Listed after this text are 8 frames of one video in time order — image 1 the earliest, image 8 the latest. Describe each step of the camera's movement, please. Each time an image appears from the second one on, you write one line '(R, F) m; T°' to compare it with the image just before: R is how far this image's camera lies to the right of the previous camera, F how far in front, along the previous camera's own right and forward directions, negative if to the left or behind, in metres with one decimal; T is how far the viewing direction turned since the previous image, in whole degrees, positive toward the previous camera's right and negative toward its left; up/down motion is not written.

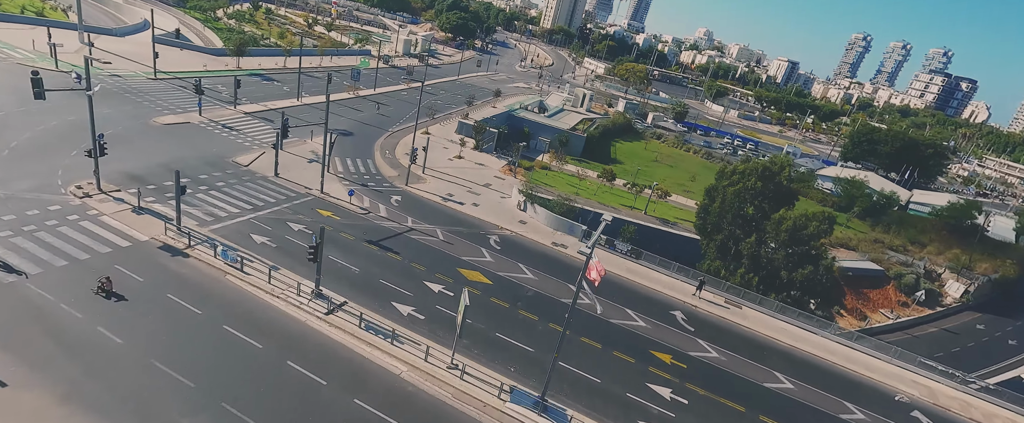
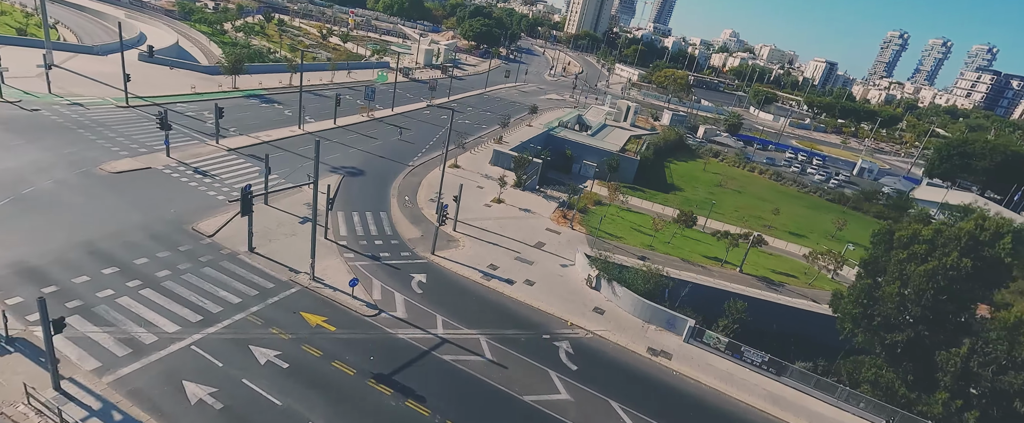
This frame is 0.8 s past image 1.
(-2.8, +12.2) m; -2°
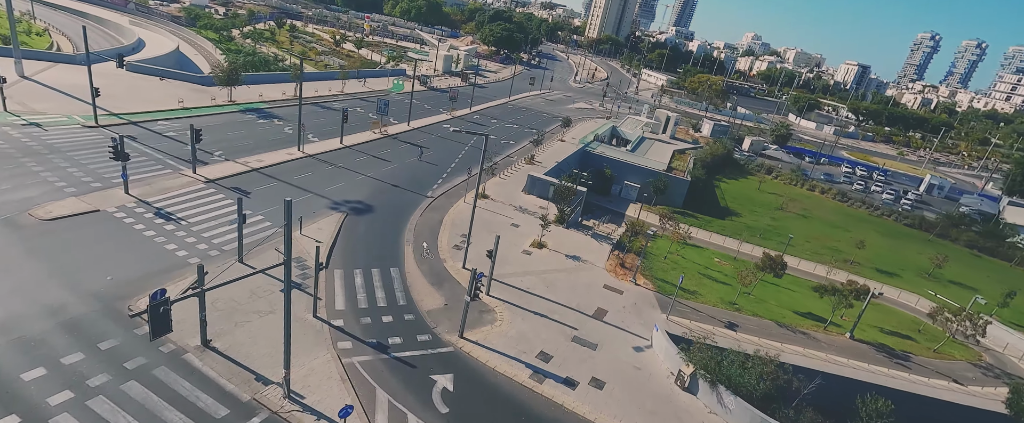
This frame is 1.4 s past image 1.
(-1.9, +8.8) m; -2°
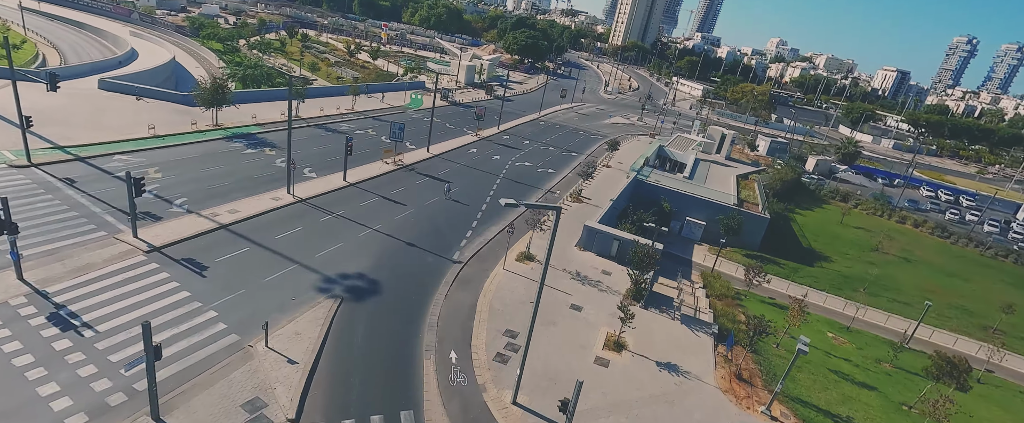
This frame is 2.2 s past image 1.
(-2.2, +10.5) m; -2°
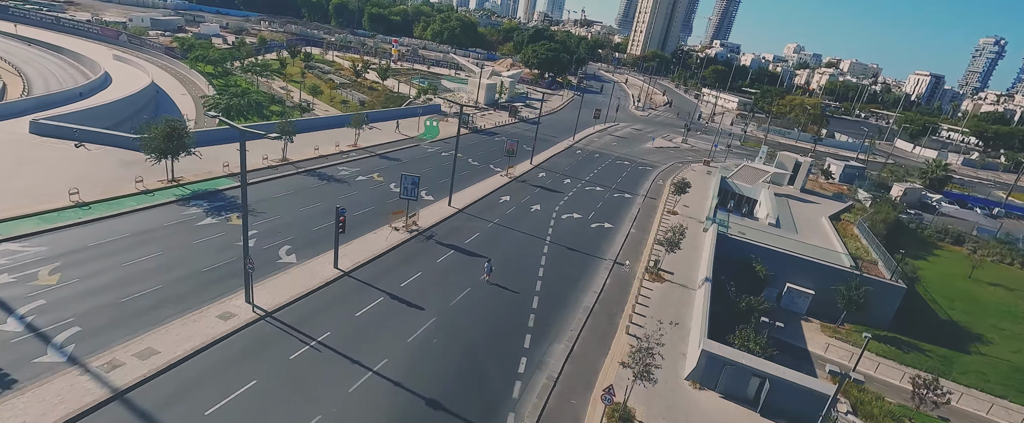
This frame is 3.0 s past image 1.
(-2.7, +12.0) m; -1°
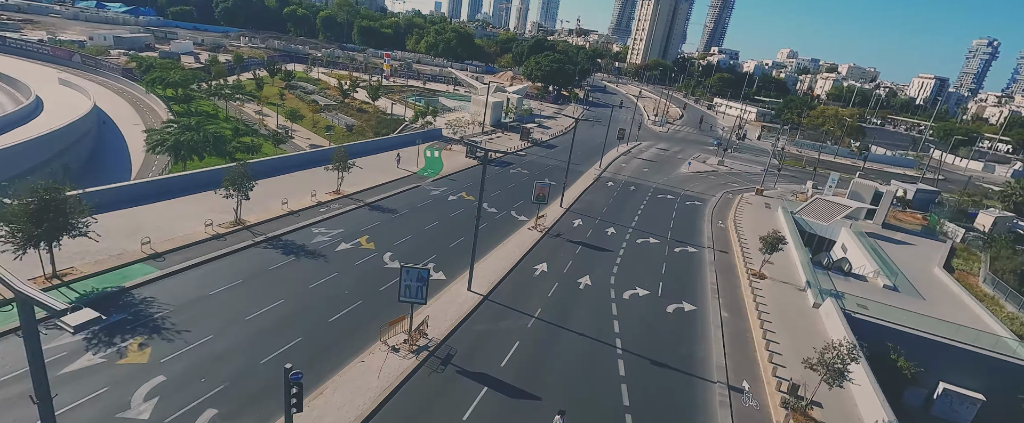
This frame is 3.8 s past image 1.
(-2.7, +11.8) m; +1°
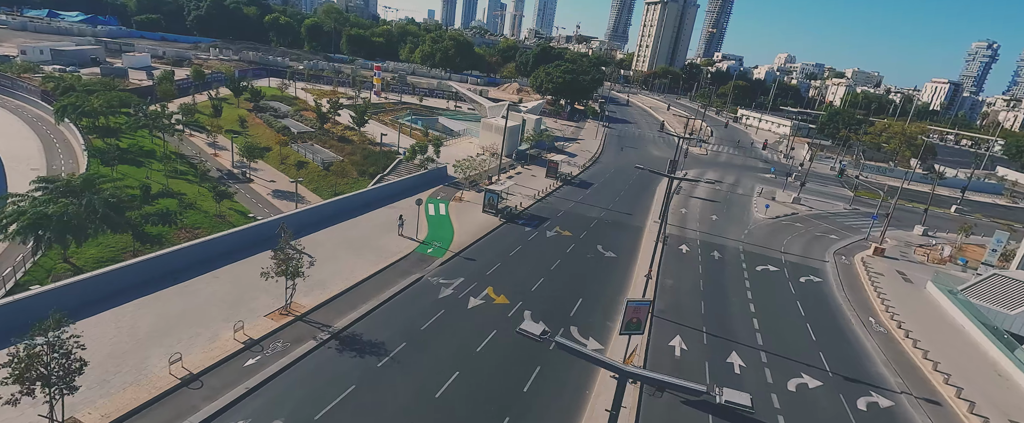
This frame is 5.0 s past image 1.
(-3.3, +16.3) m; +1°
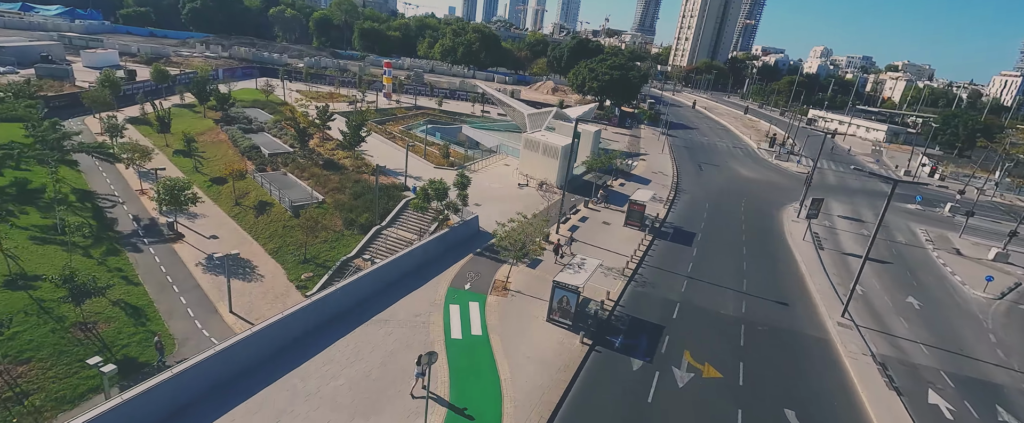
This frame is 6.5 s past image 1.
(-3.2, +19.4) m; -2°
